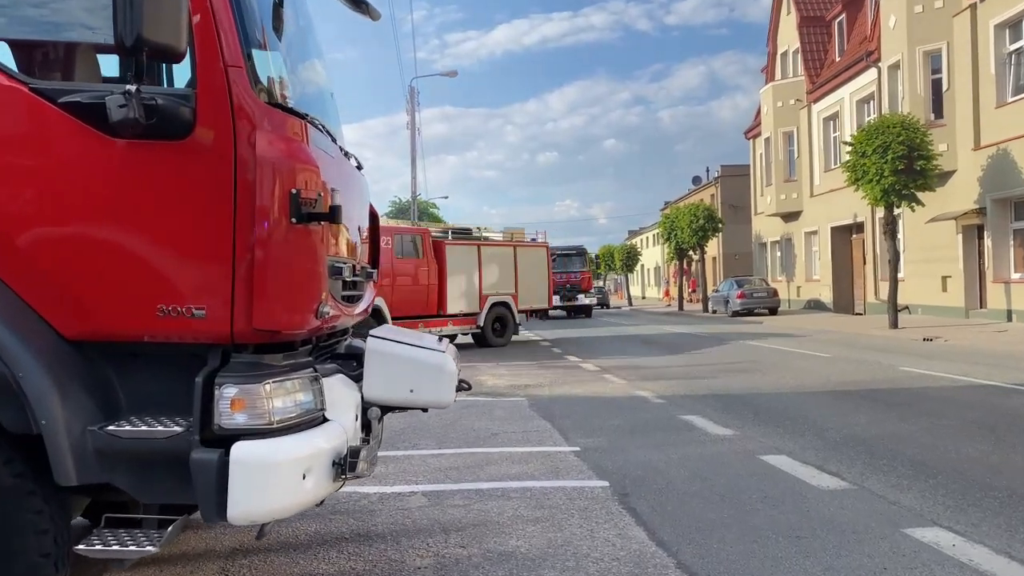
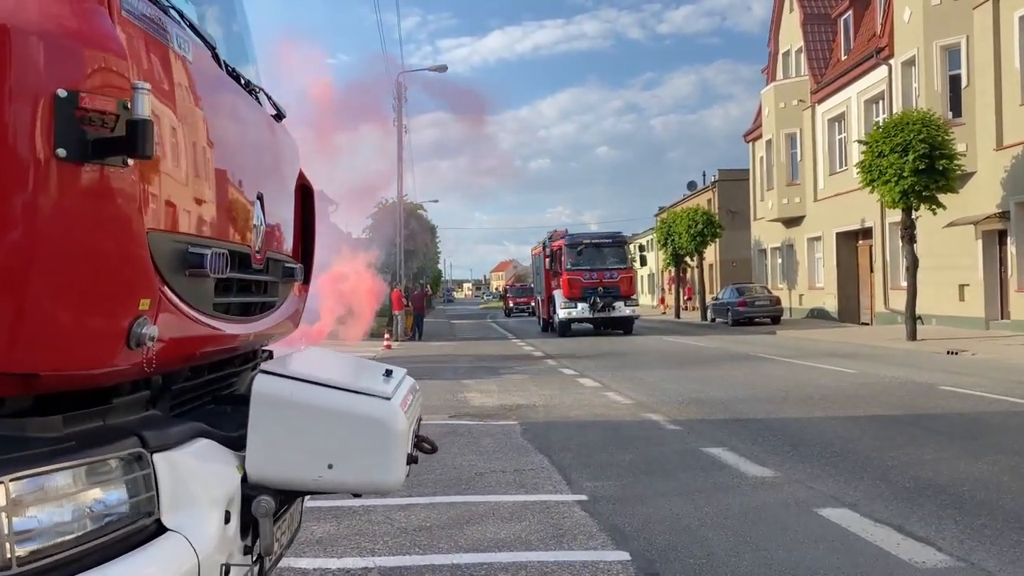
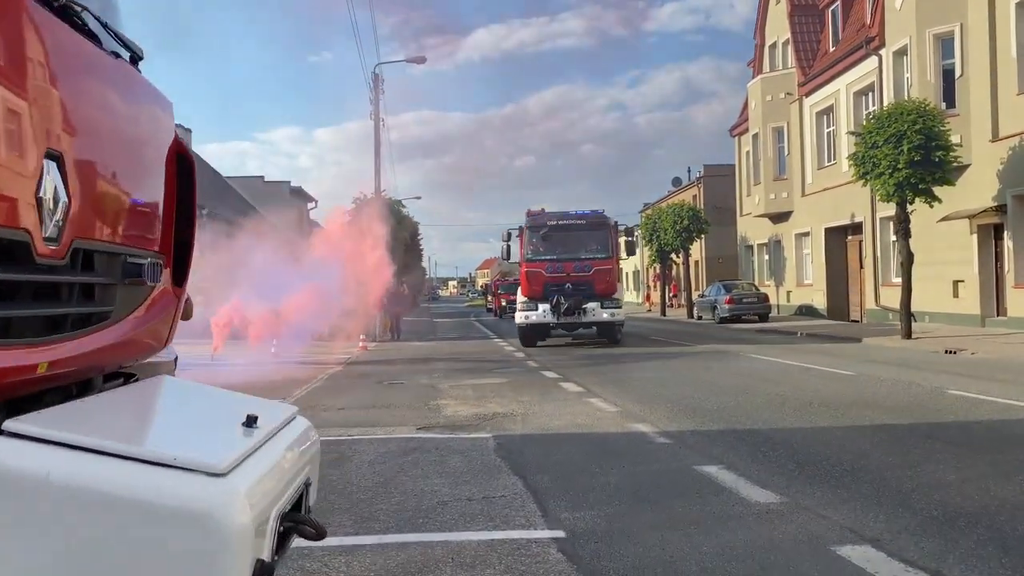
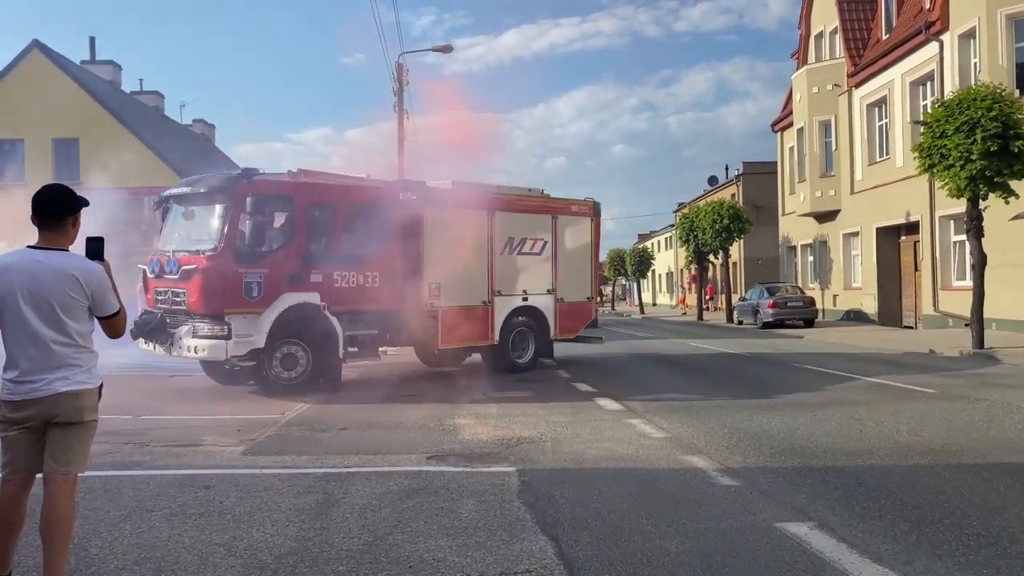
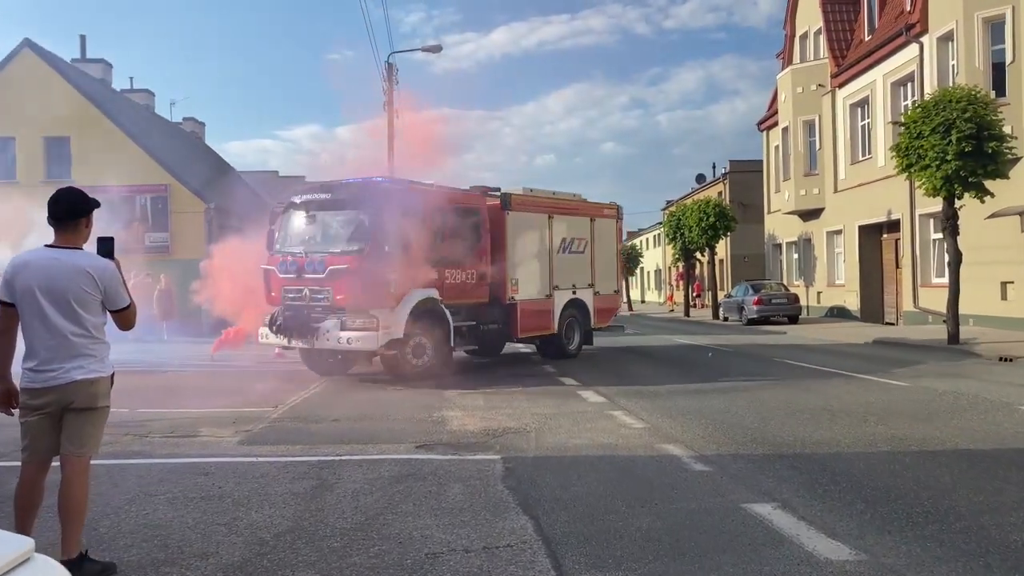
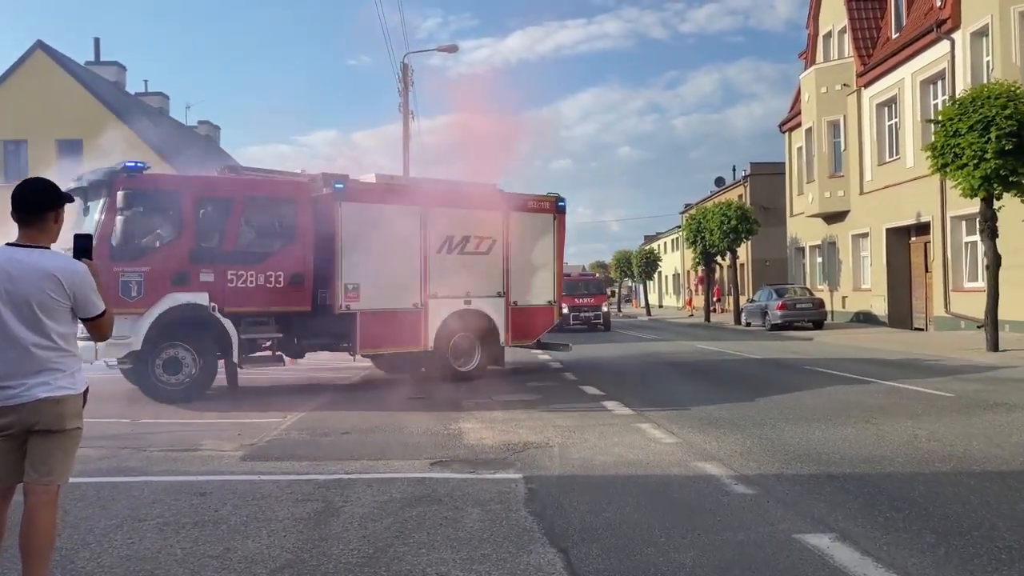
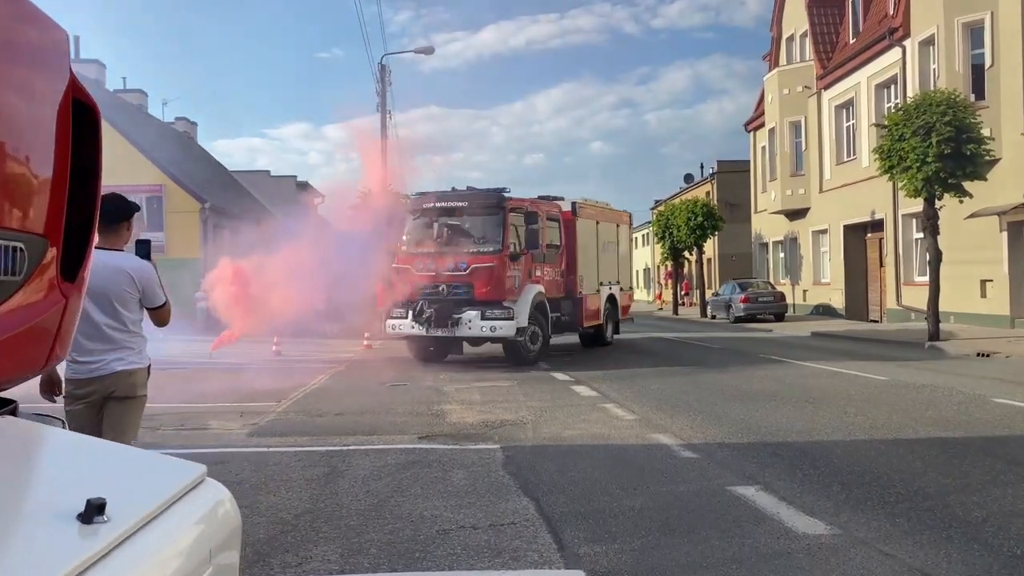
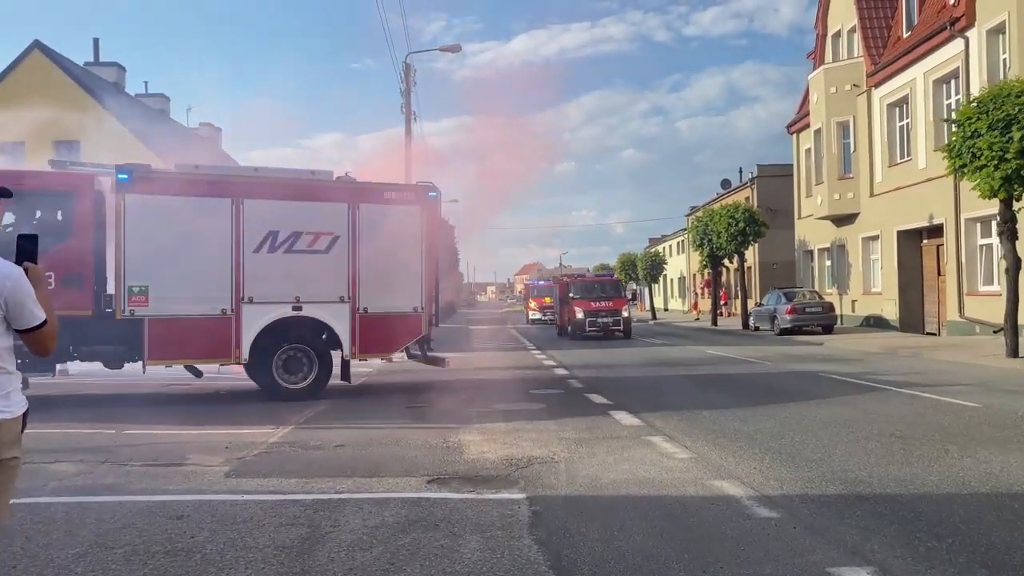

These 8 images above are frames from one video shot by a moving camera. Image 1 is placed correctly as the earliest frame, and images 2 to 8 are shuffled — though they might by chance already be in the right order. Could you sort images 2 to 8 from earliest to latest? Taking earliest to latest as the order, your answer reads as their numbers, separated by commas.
2, 3, 7, 5, 4, 6, 8
